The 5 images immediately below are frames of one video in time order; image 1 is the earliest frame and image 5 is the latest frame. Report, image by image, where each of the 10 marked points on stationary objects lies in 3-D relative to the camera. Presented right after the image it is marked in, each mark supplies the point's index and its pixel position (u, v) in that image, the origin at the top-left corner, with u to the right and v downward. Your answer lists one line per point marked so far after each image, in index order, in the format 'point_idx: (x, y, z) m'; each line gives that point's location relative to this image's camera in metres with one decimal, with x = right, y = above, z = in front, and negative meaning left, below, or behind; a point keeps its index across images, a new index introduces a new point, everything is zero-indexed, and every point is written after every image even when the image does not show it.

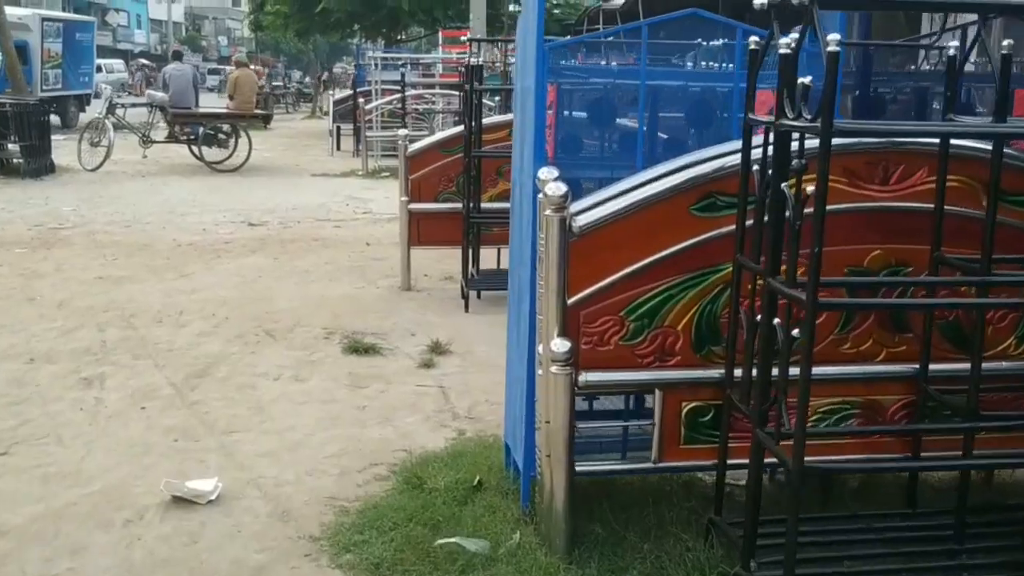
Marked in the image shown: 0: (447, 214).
0: (-0.5, +0.5, +7.3) m
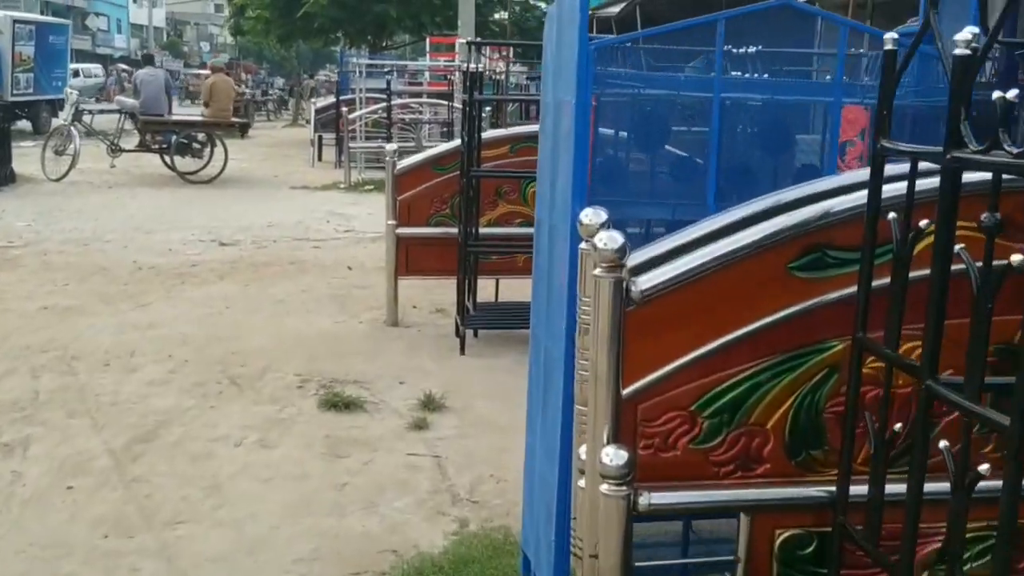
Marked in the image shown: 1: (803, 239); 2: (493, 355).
0: (-0.5, +0.3, +6.5) m
1: (+0.7, +0.1, +2.3) m
2: (-0.1, -0.4, +5.9) m
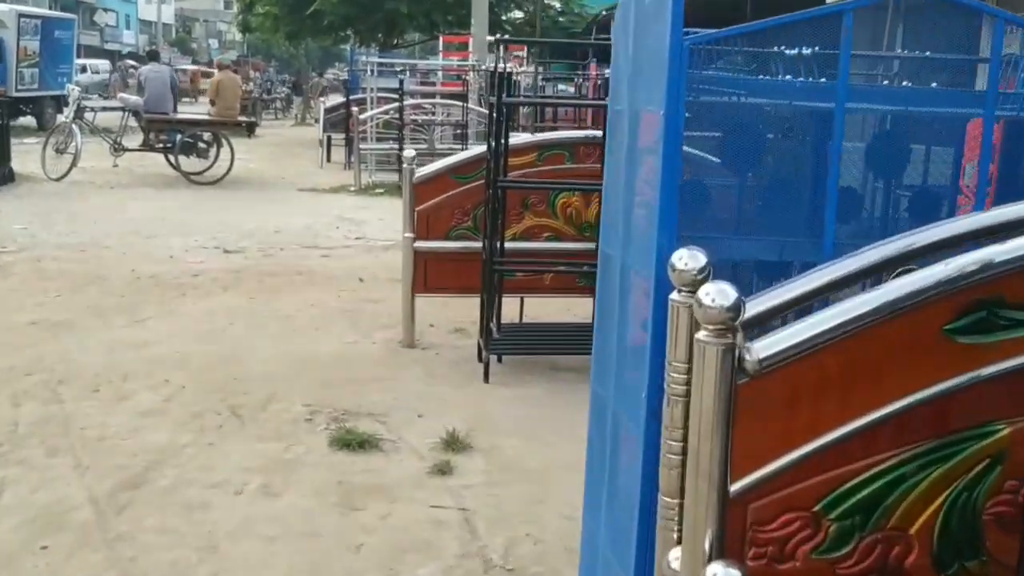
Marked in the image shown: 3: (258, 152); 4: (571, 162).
0: (-0.3, +0.2, +6.0) m
1: (+0.8, 0.0, +1.8) m
2: (0.0, -0.5, +5.3) m
3: (-4.9, +2.6, +19.7) m
4: (+0.4, +0.8, +6.1) m
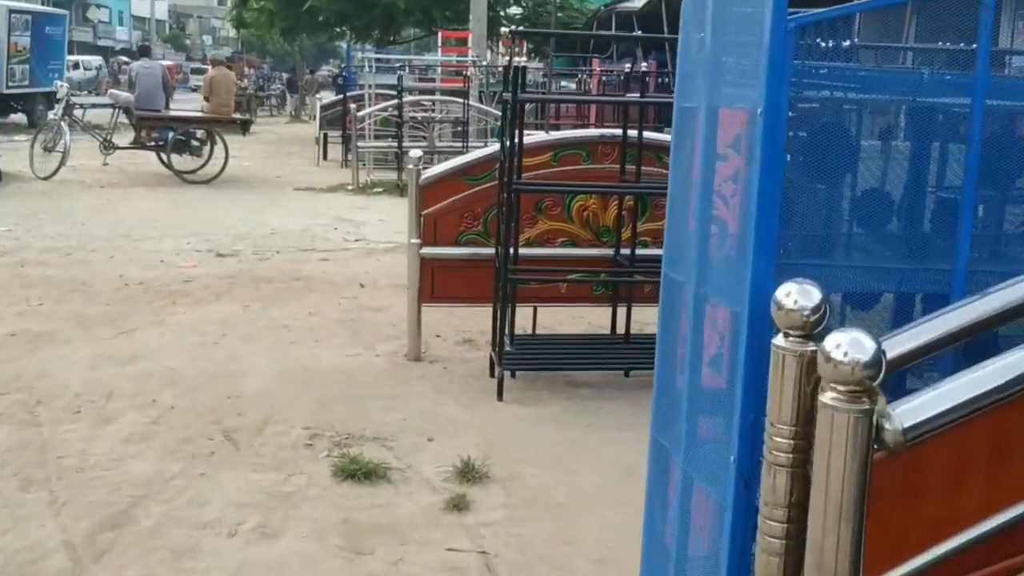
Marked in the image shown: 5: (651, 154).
0: (-0.2, +0.1, +5.6) m
1: (+0.9, -0.1, +1.4) m
2: (+0.1, -0.6, +5.0) m
3: (-4.9, +2.6, +19.3) m
4: (+0.4, +0.7, +5.7) m
5: (+0.8, +0.8, +5.7) m
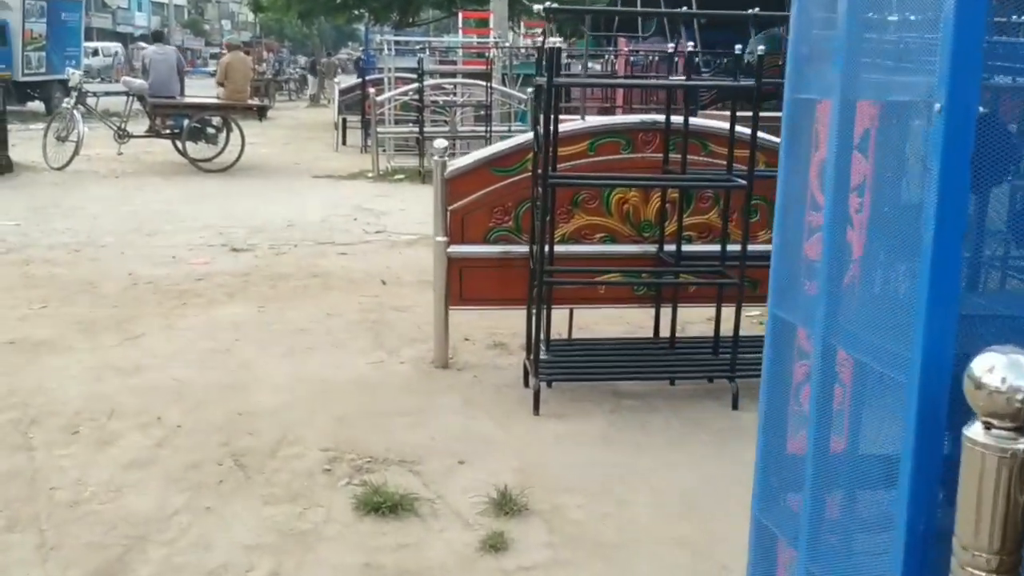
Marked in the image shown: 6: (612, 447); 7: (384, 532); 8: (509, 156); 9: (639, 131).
0: (-0.1, +0.1, +5.1) m
1: (+1.0, -0.1, +0.9) m
2: (+0.3, -0.6, +4.5) m
3: (-4.5, +2.8, +18.9) m
4: (+0.6, +0.7, +5.2) m
5: (+1.0, +0.8, +5.3) m
6: (+0.4, -0.6, +4.2) m
7: (-0.4, -0.8, +3.4) m
8: (0.0, +0.7, +5.2) m
9: (+0.7, +0.8, +5.2) m
